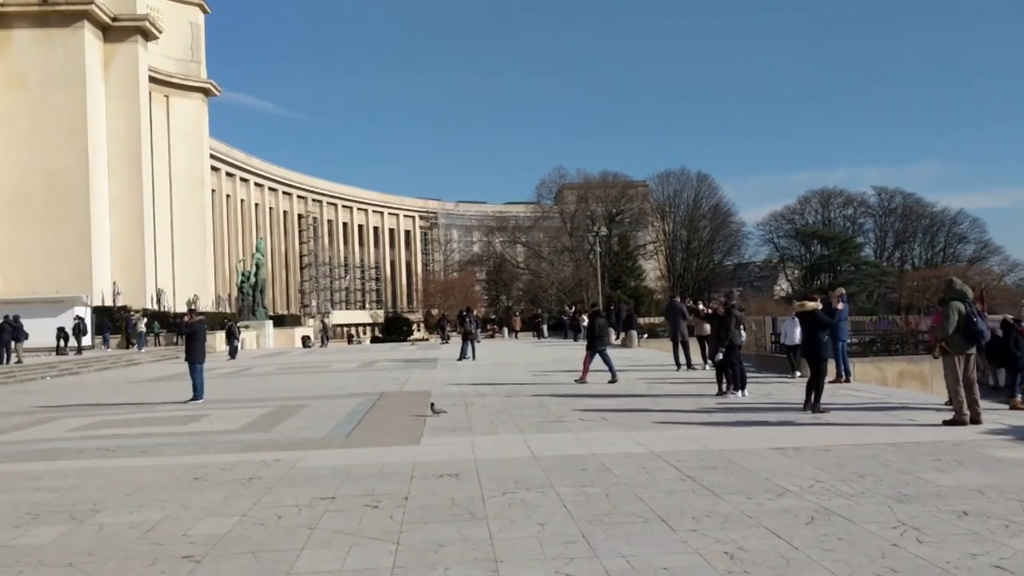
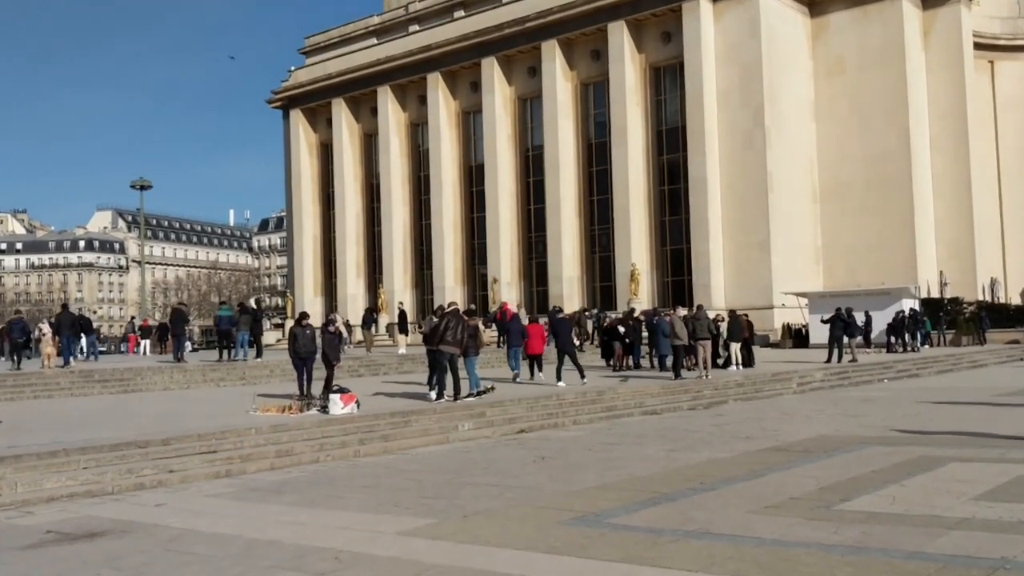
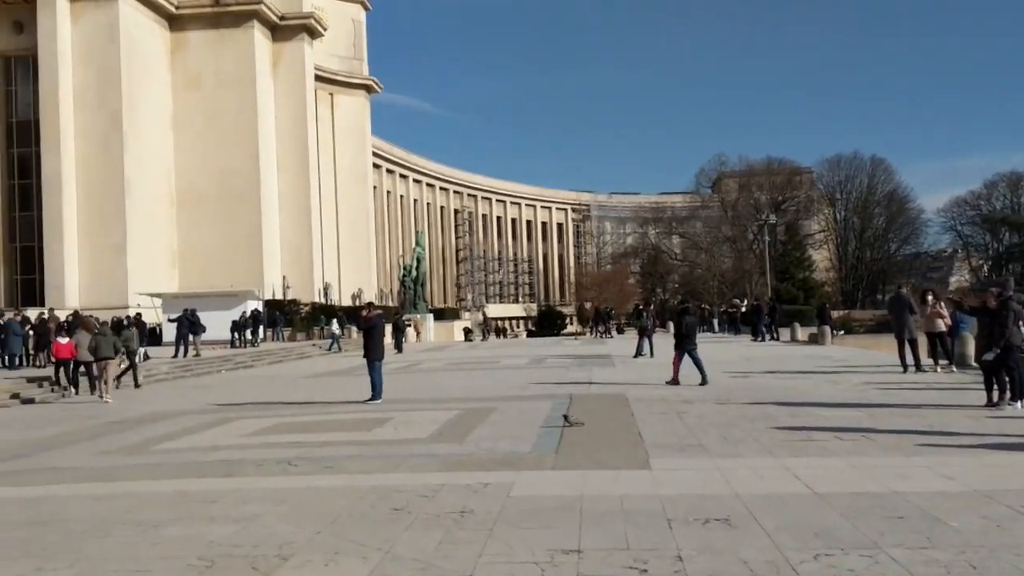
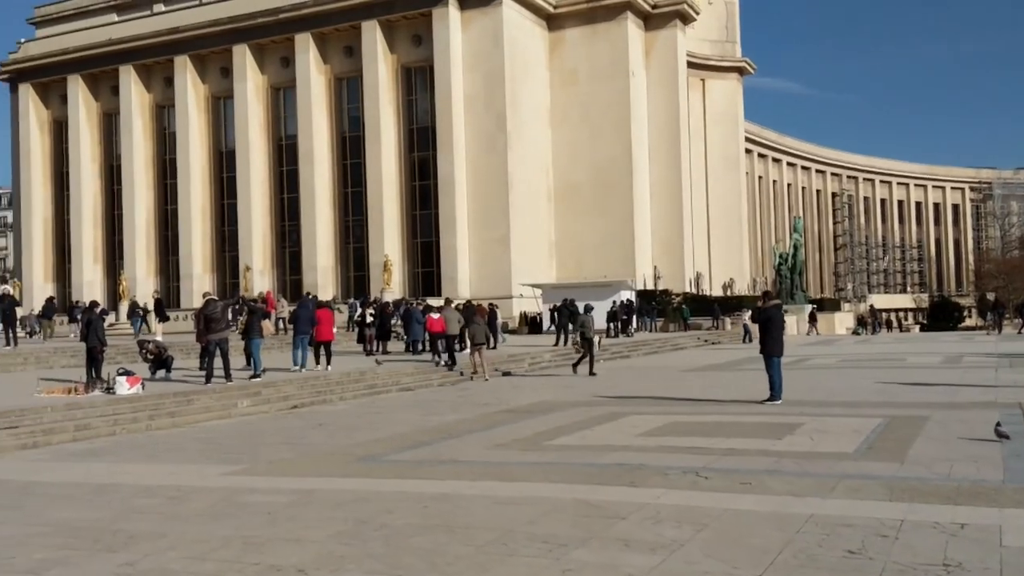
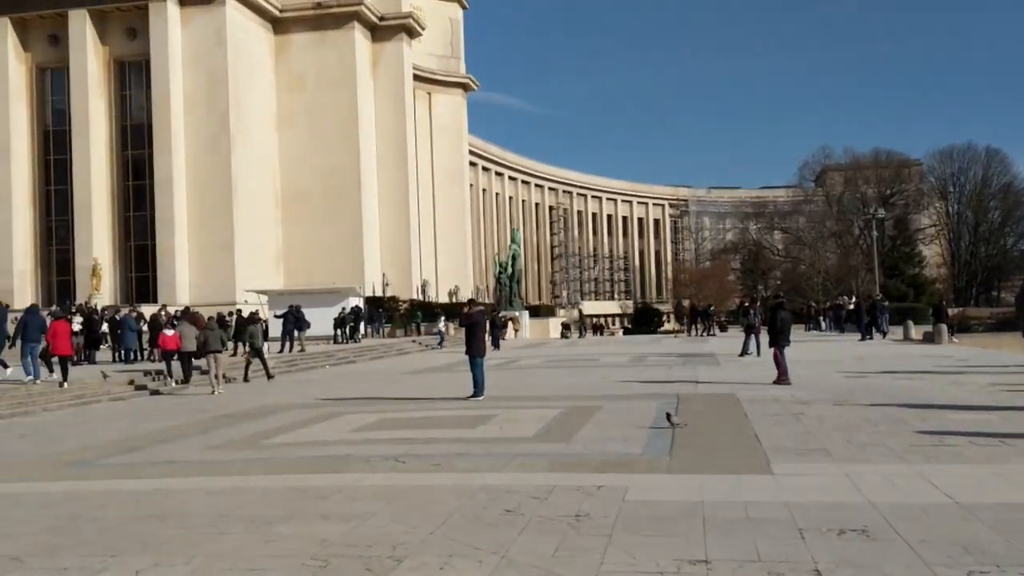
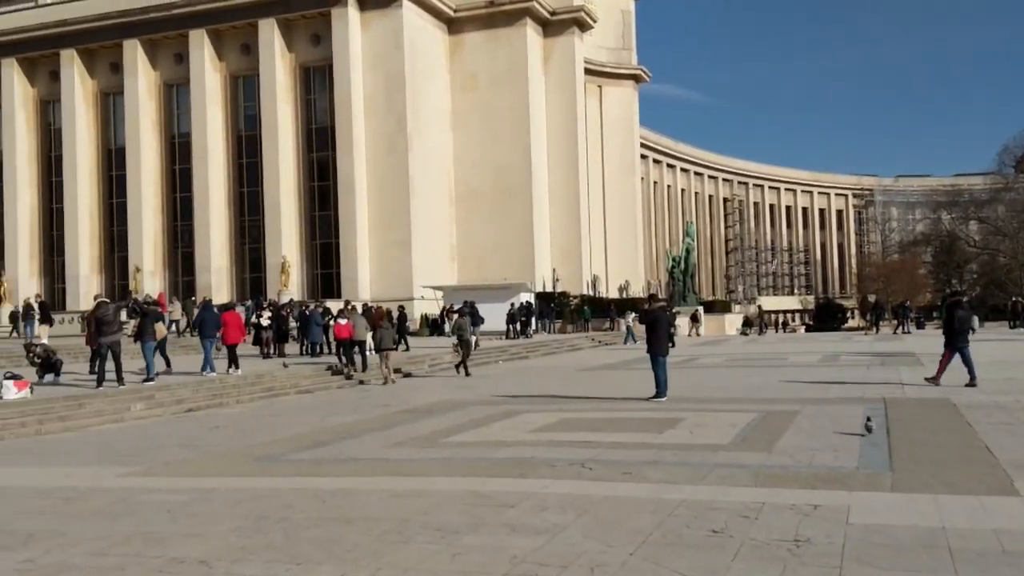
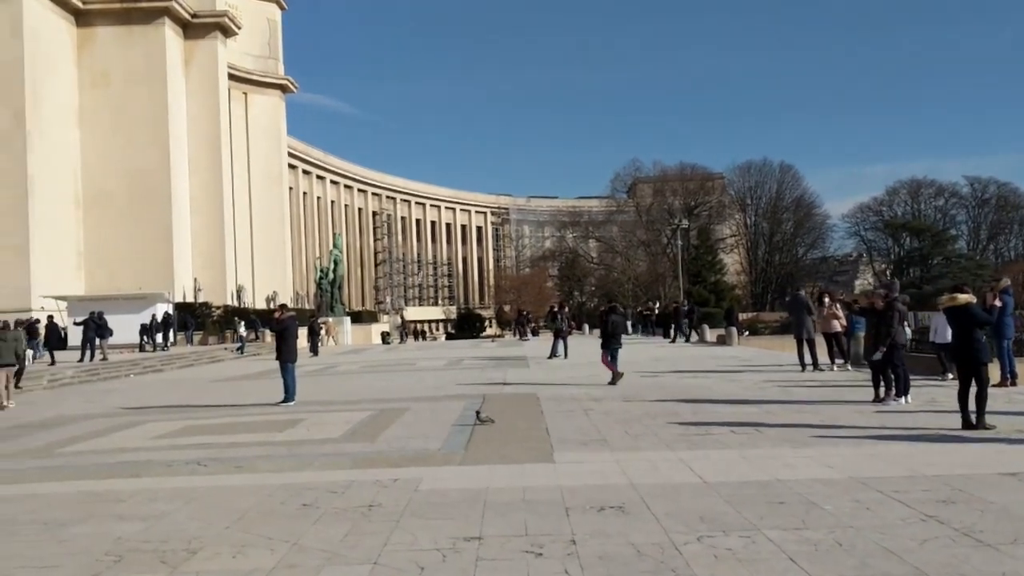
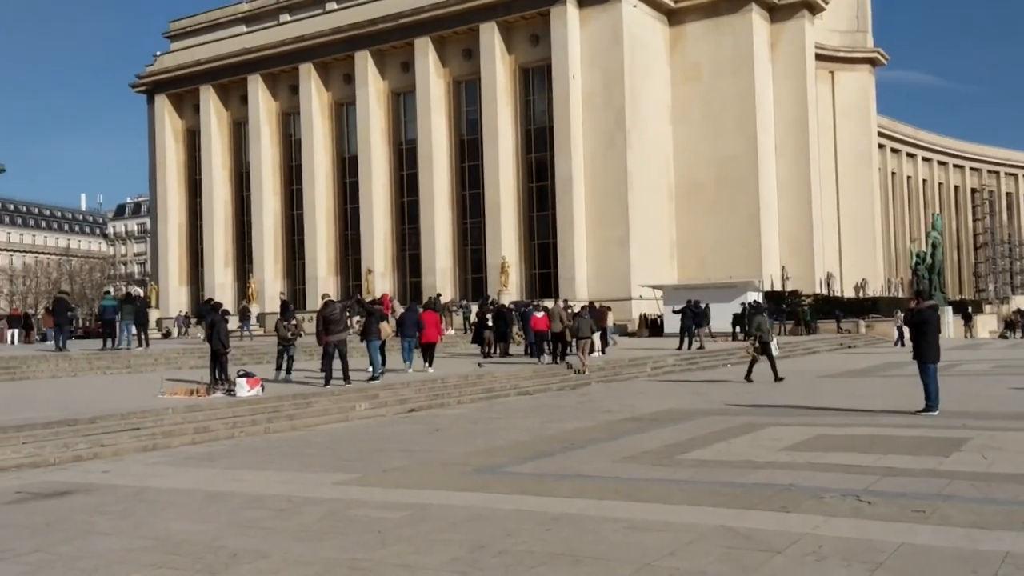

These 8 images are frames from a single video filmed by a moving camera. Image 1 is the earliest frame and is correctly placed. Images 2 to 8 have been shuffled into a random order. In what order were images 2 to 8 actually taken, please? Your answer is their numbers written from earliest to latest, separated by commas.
7, 3, 5, 6, 4, 8, 2
